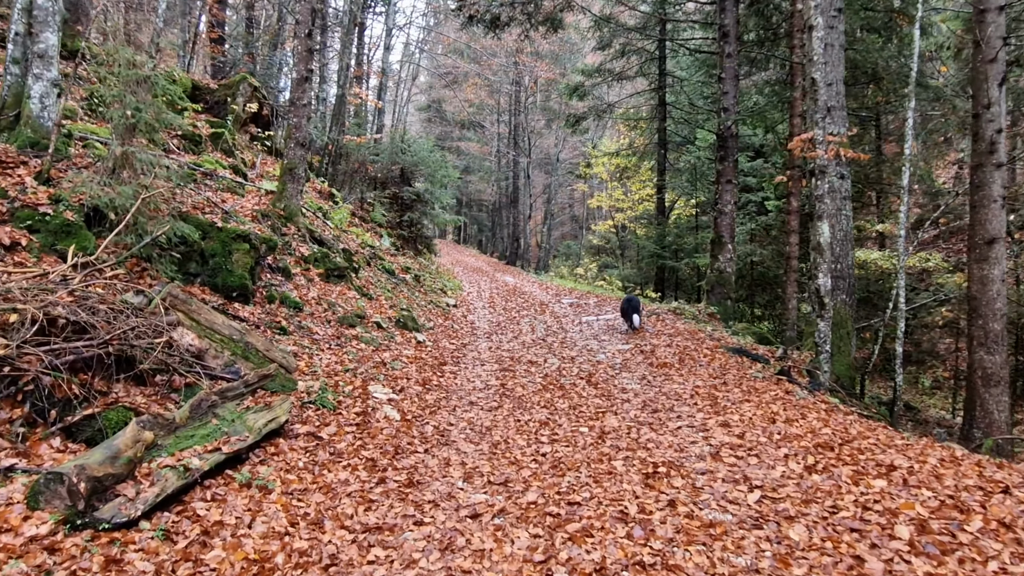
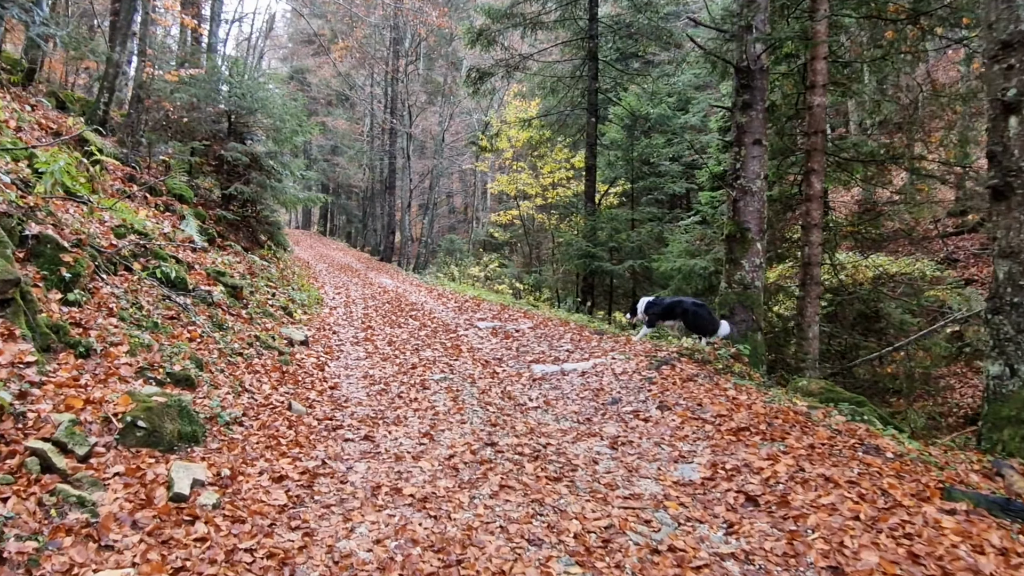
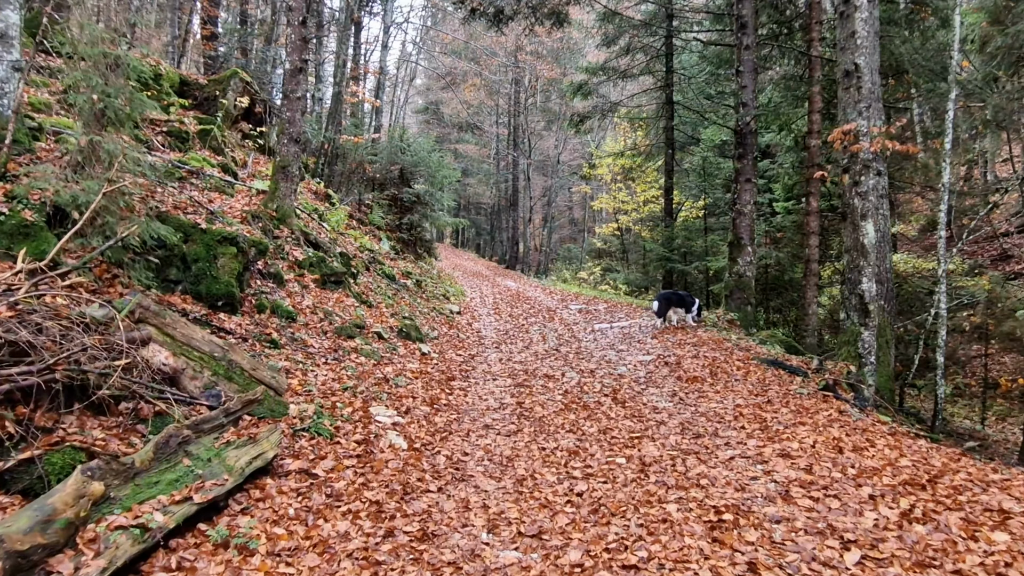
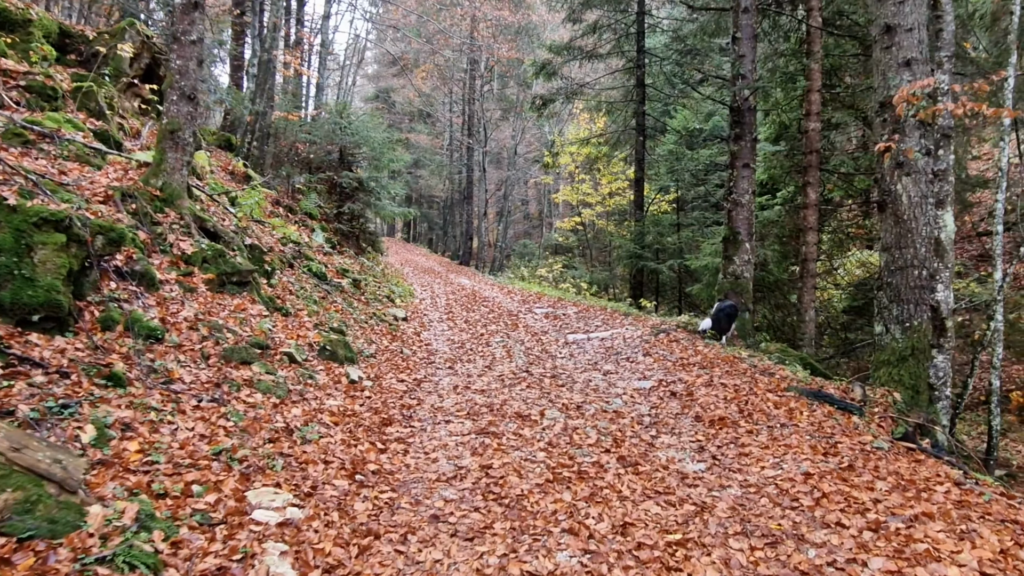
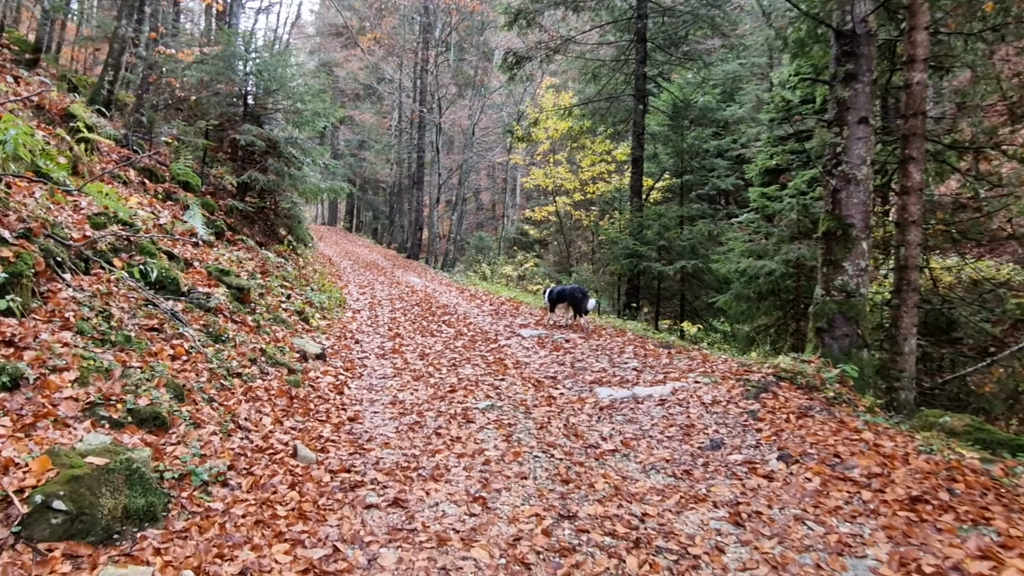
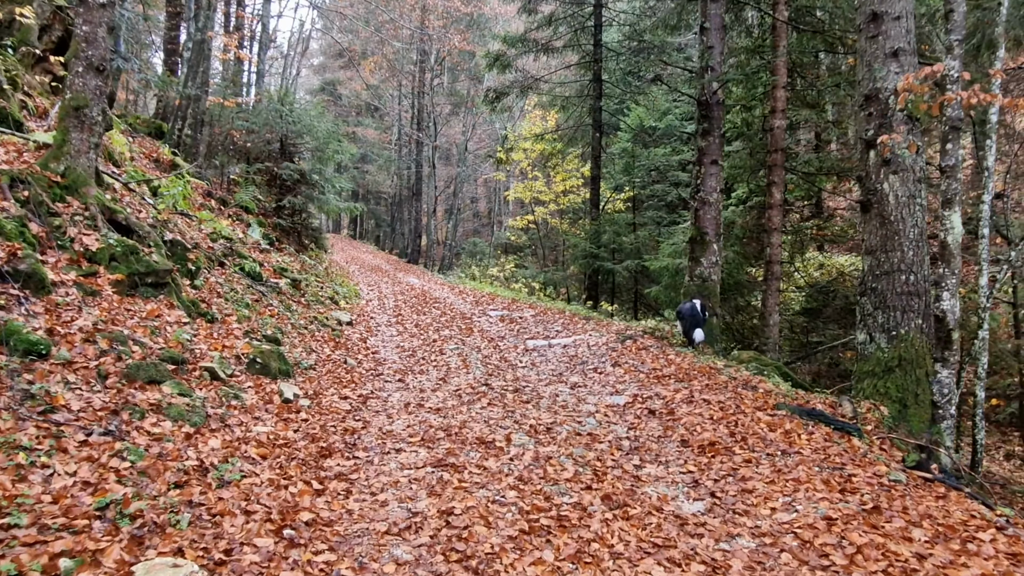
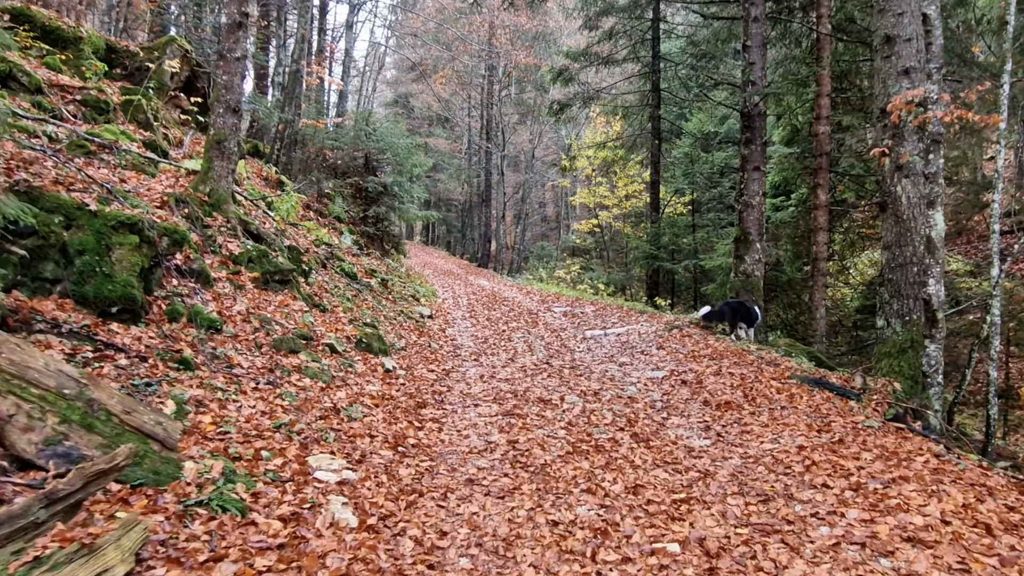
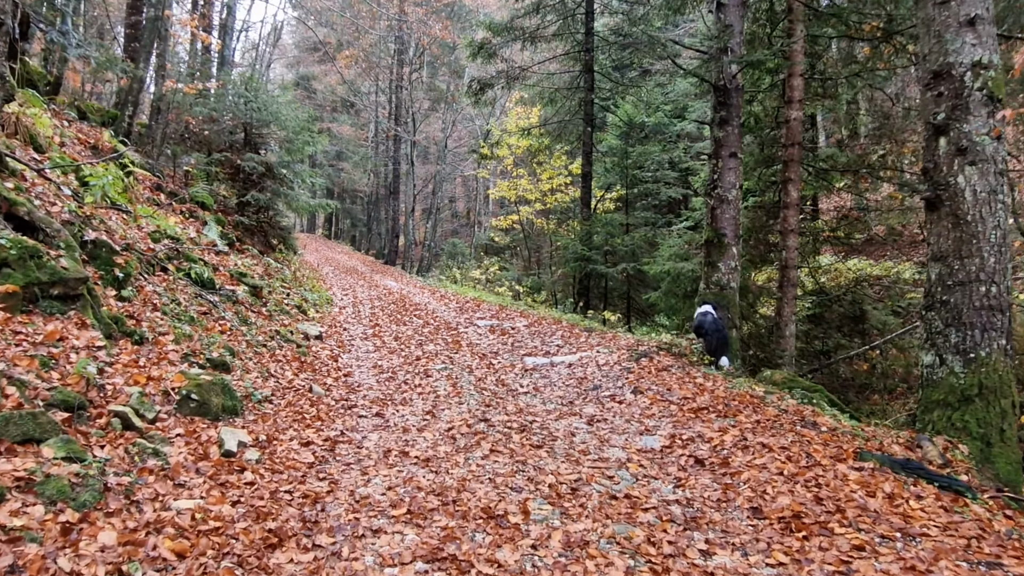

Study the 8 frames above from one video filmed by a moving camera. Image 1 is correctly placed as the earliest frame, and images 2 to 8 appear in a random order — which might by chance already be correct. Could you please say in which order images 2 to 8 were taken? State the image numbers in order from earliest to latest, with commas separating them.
3, 7, 4, 6, 8, 2, 5
